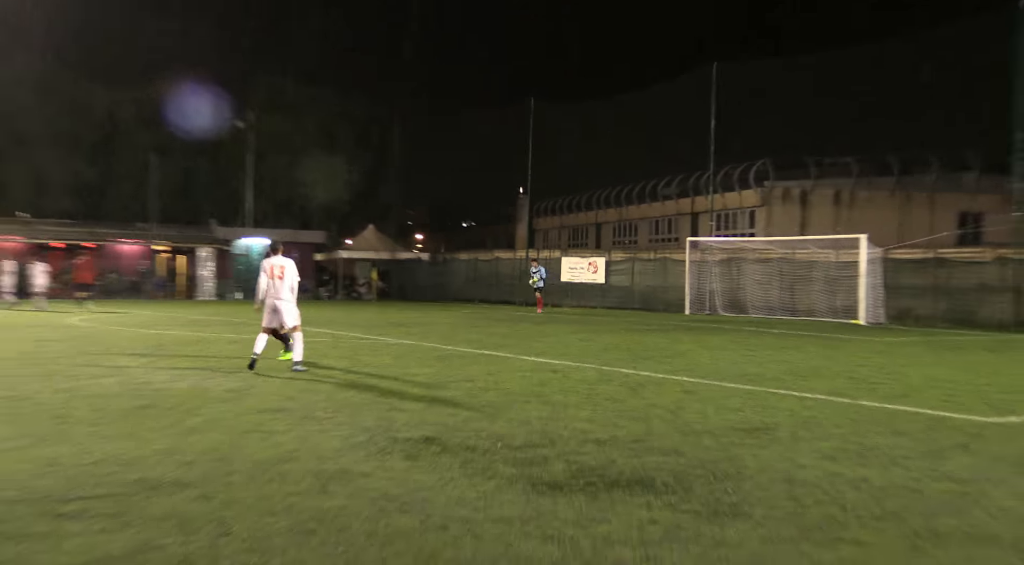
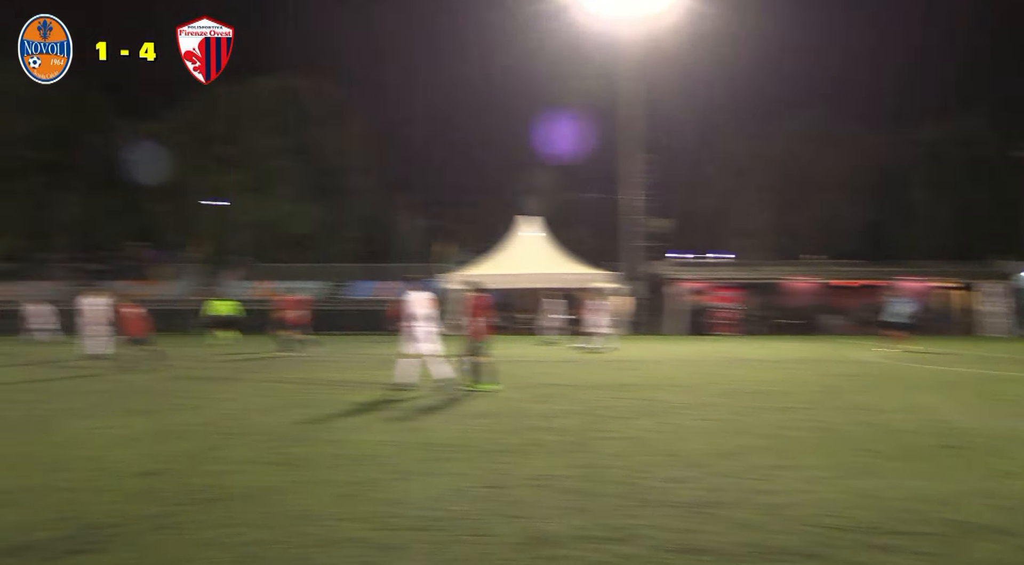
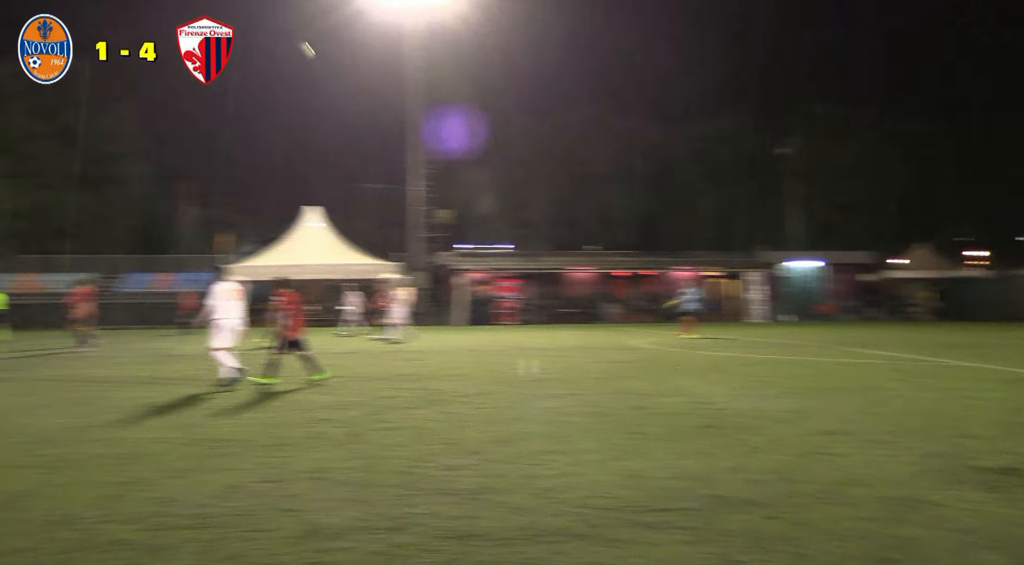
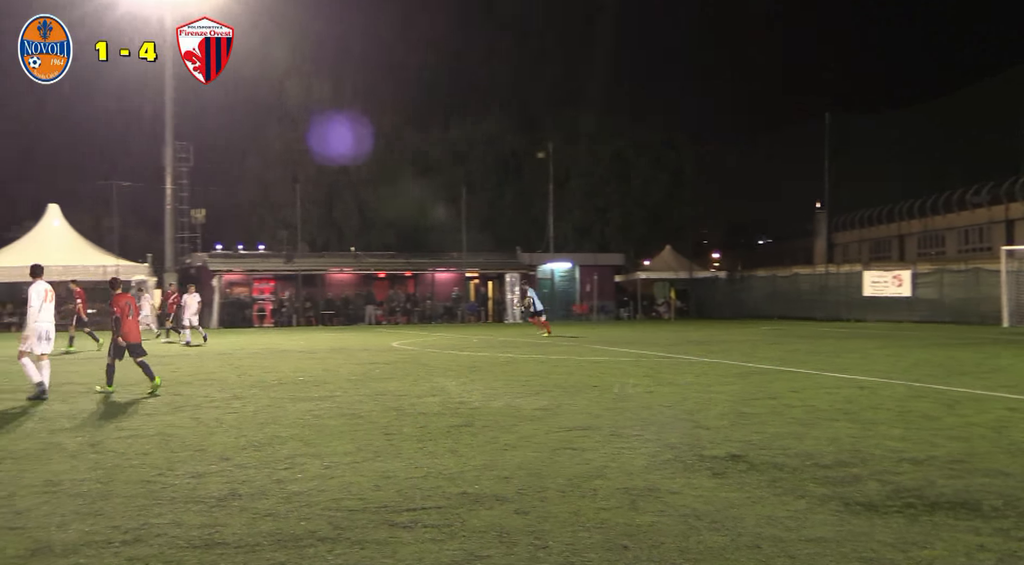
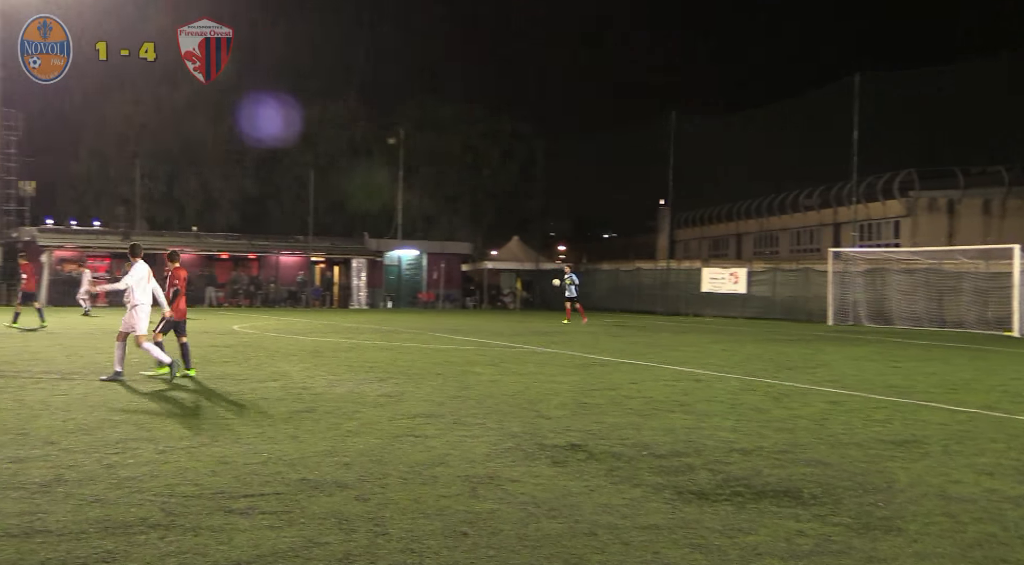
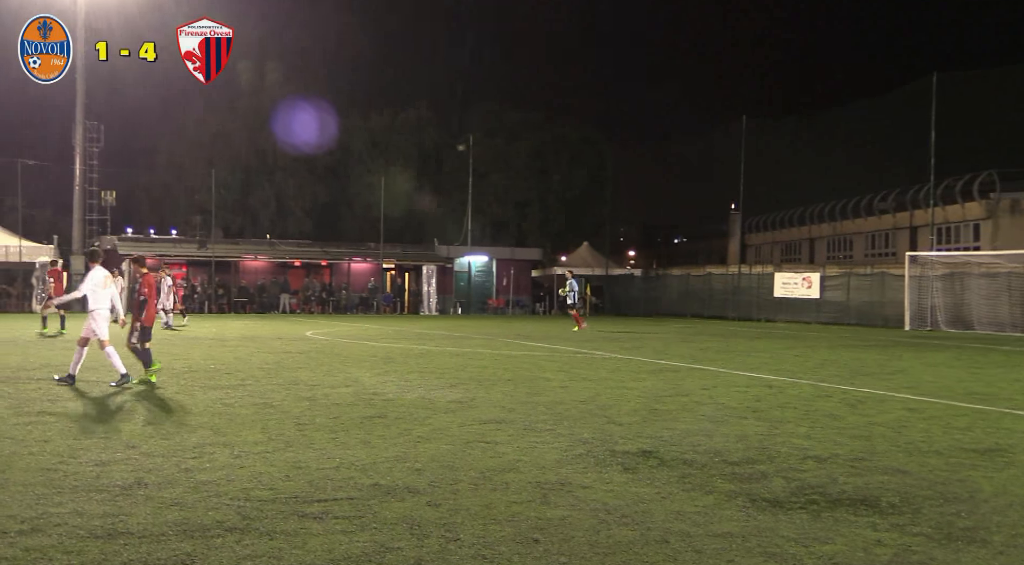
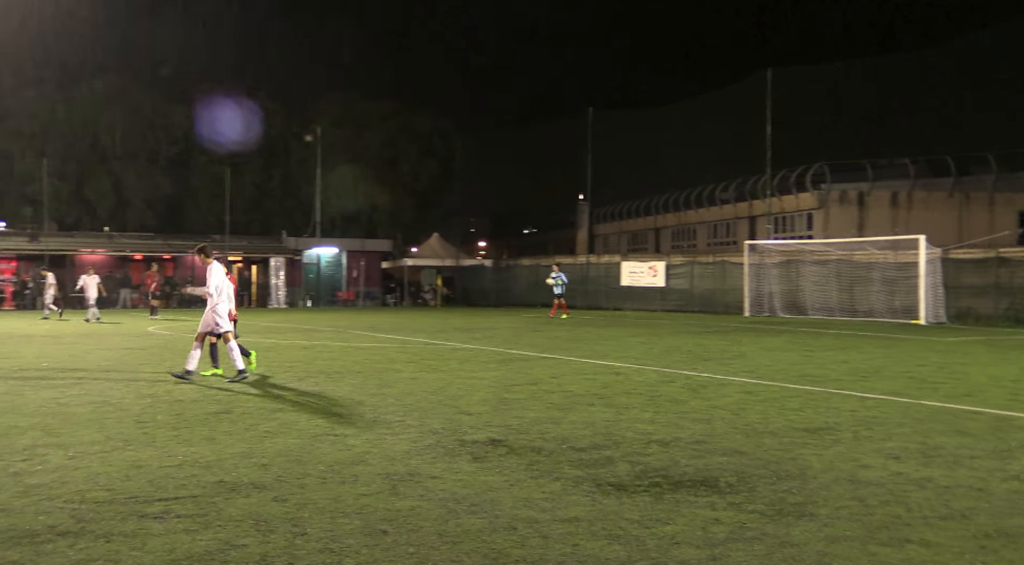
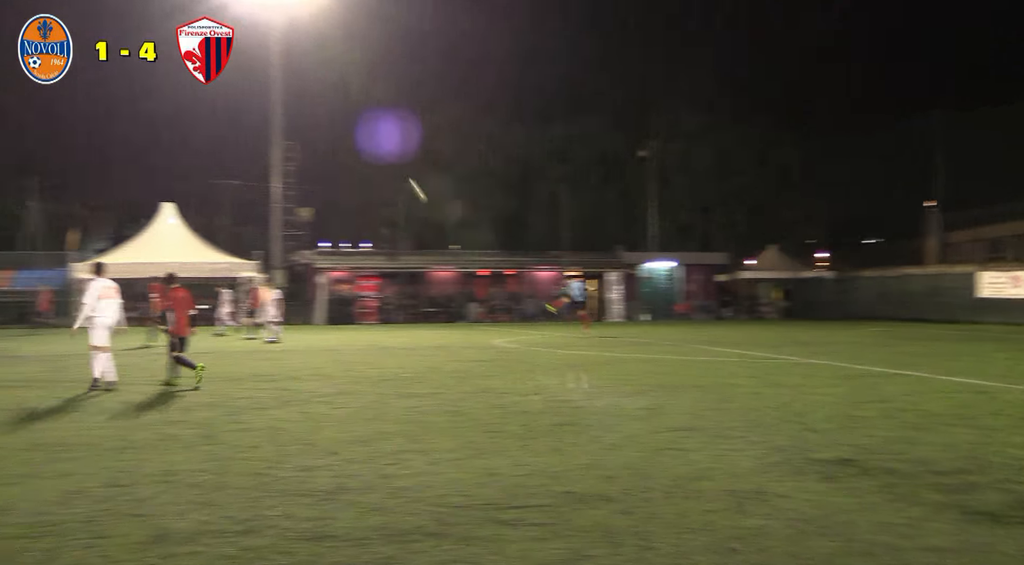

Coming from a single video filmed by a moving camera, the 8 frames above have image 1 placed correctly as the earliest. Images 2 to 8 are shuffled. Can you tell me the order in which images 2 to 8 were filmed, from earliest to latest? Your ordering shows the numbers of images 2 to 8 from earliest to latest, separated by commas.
7, 5, 6, 4, 8, 3, 2
